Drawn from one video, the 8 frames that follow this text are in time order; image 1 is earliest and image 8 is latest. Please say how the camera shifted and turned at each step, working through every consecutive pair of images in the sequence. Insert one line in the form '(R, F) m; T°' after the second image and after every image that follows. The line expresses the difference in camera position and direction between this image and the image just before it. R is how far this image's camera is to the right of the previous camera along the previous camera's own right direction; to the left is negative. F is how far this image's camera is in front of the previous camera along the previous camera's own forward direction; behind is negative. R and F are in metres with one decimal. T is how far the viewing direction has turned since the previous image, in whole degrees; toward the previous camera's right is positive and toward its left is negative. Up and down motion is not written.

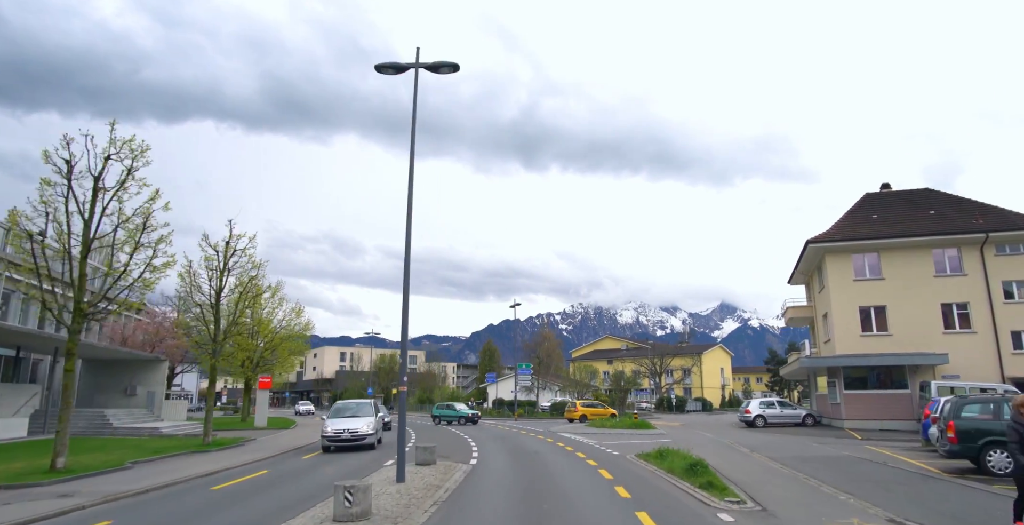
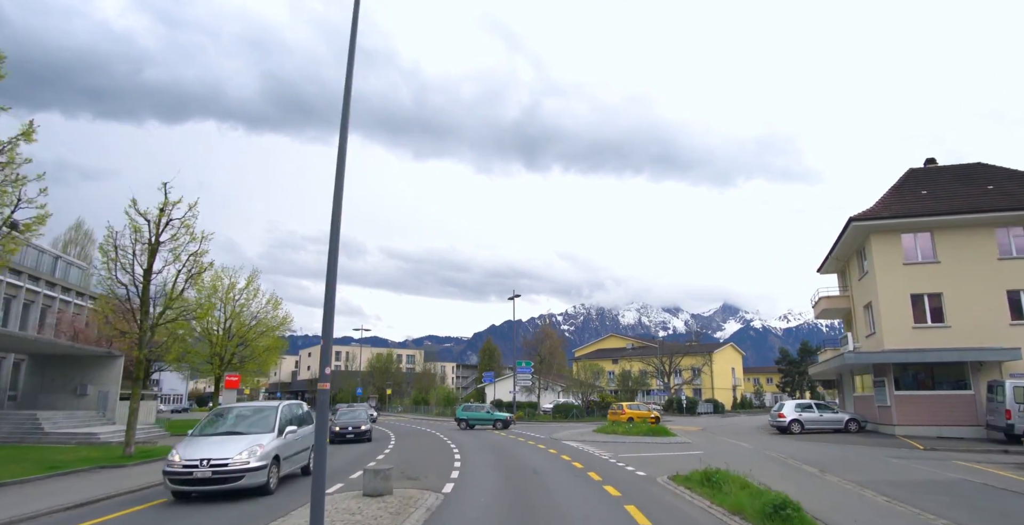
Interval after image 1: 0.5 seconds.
(+0.2, +4.7) m; 0°
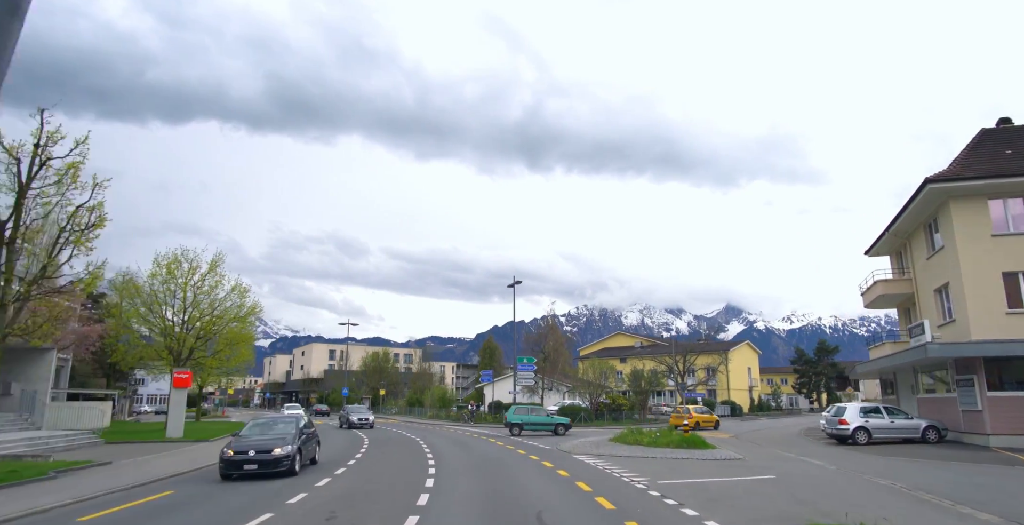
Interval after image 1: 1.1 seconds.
(+0.2, +5.7) m; 0°
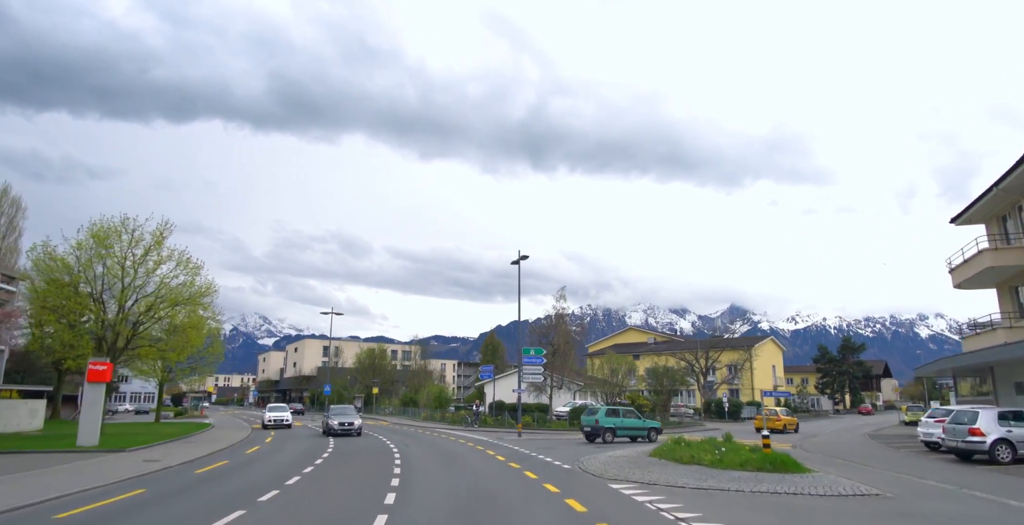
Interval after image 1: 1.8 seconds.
(-0.1, +6.7) m; 0°
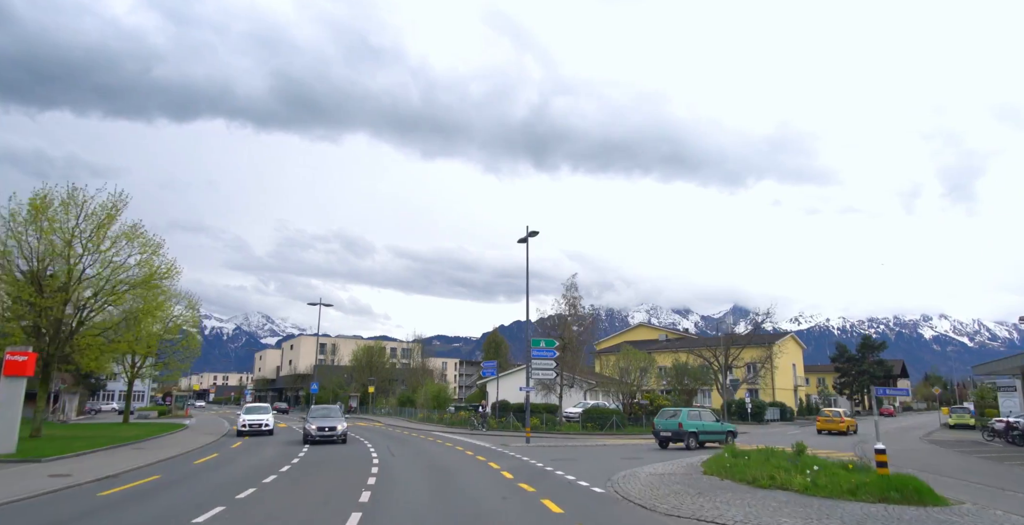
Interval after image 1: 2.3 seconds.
(-0.2, +4.5) m; 0°
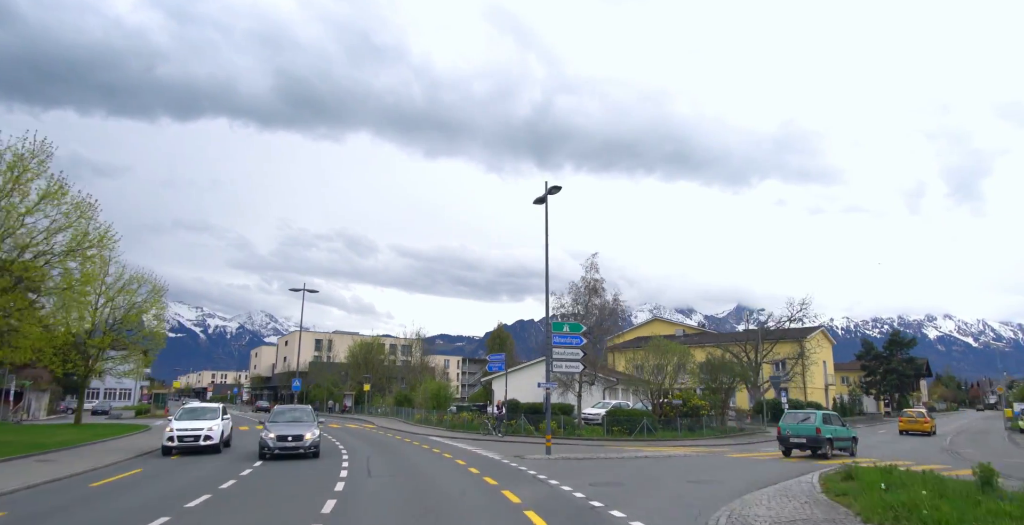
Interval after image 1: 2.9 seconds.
(-0.4, +5.7) m; 0°
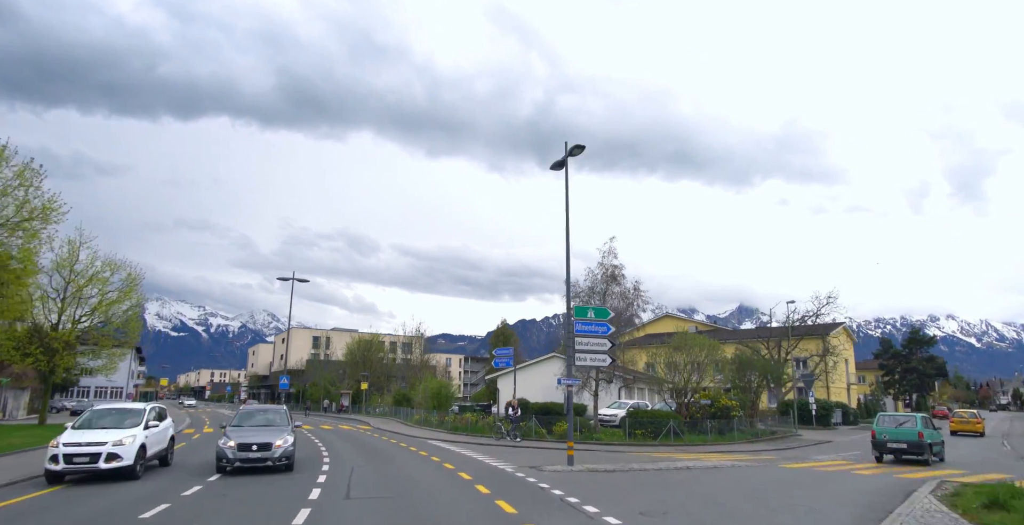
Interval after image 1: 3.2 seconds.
(-0.3, +3.4) m; 0°
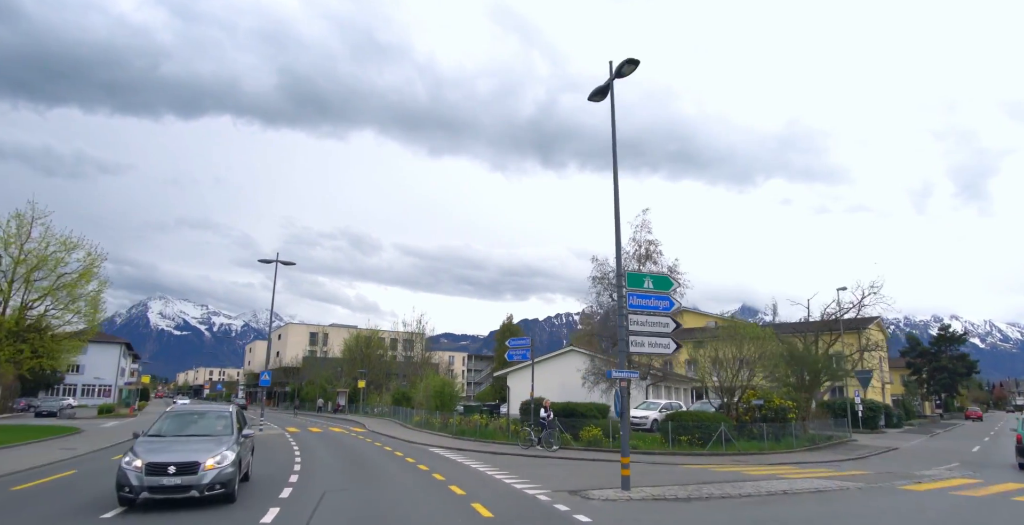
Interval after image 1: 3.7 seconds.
(-0.6, +4.6) m; 0°
